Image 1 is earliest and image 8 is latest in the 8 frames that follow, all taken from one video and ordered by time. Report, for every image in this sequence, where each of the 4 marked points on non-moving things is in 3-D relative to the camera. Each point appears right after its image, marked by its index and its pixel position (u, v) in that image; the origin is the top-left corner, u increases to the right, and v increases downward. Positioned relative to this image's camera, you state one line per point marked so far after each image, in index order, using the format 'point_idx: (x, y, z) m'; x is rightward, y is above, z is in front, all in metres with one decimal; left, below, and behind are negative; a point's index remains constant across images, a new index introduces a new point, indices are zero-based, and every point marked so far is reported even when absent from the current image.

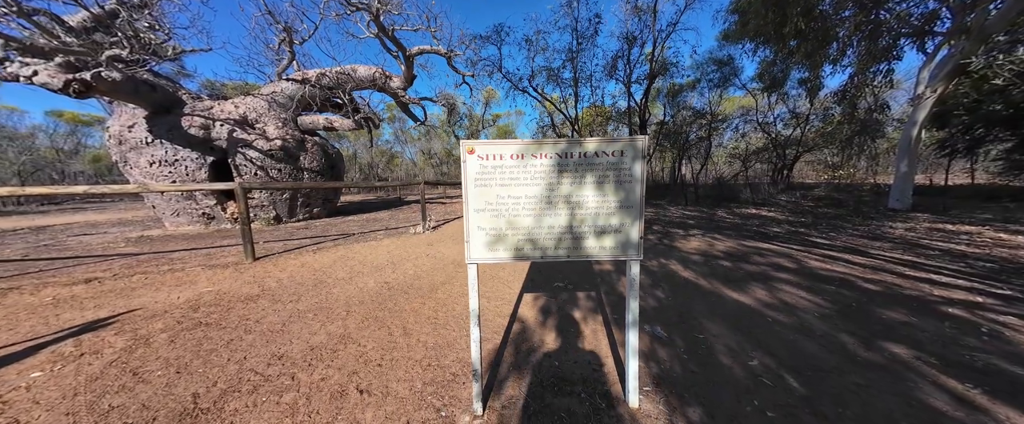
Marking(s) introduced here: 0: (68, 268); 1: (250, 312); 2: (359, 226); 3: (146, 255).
0: (-7.0, -0.9, +4.4) m
1: (-2.6, -1.0, +2.7) m
2: (-4.8, -0.4, +8.4) m
3: (-6.8, -0.8, +5.1) m
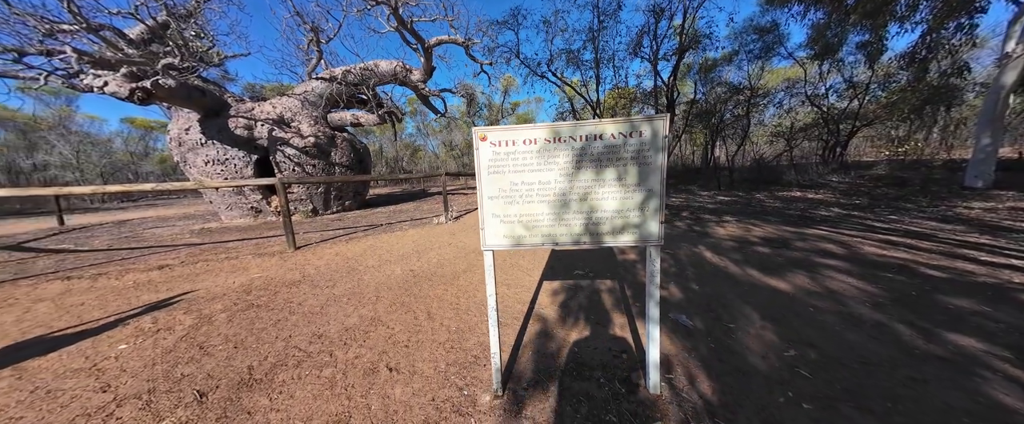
0: (-6.6, -0.8, +5.0) m
1: (-2.3, -1.0, +2.9) m
2: (-4.1, -0.1, +8.8) m
3: (-6.3, -0.7, +5.7) m
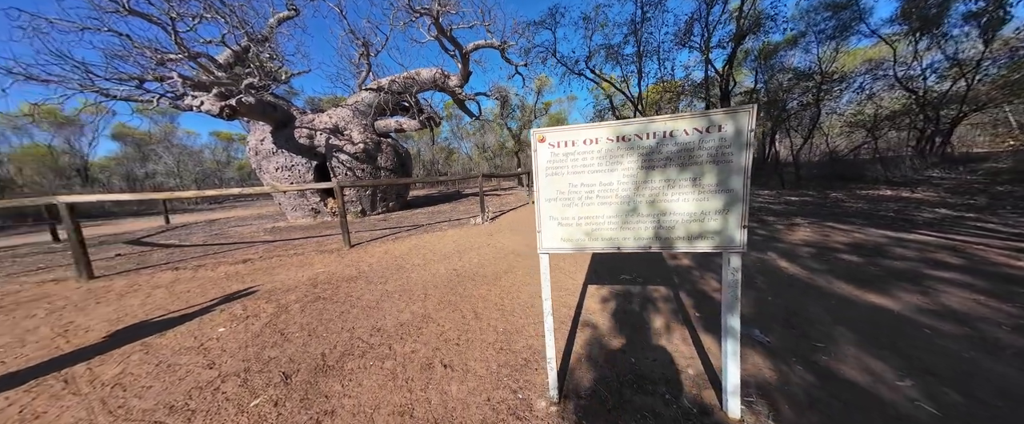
0: (-5.8, -0.8, +5.8) m
1: (-1.9, -1.0, +3.2) m
2: (-2.9, -0.2, +9.2) m
3: (-5.5, -0.7, +6.4) m
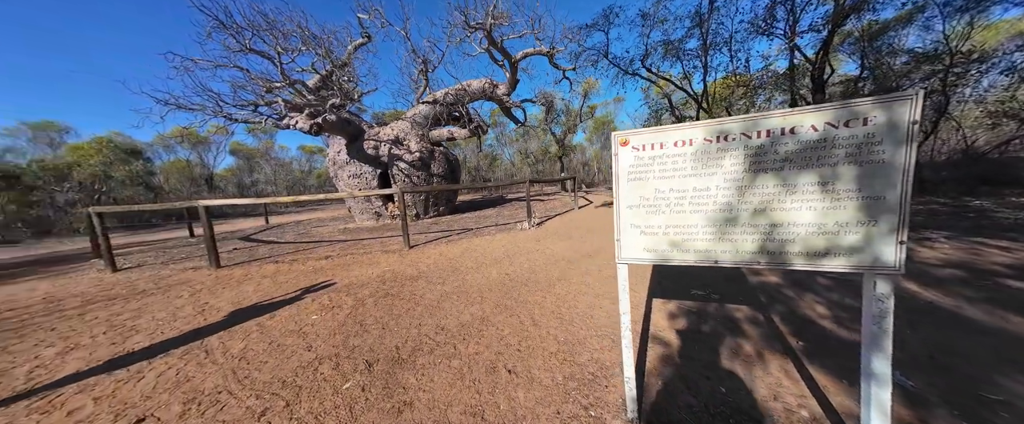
0: (-4.7, -0.9, +6.6) m
1: (-1.2, -1.0, +3.4) m
2: (-1.3, -0.3, +9.6) m
3: (-4.3, -0.8, +7.2) m
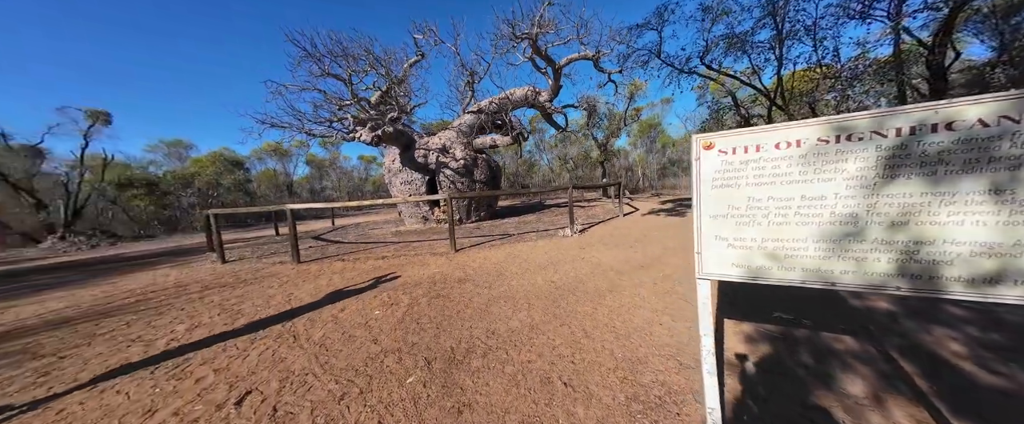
0: (-3.7, -1.0, +7.1) m
1: (-0.7, -1.1, +3.5) m
2: (+0.2, -0.6, +9.6) m
3: (-3.1, -0.9, +7.7) m
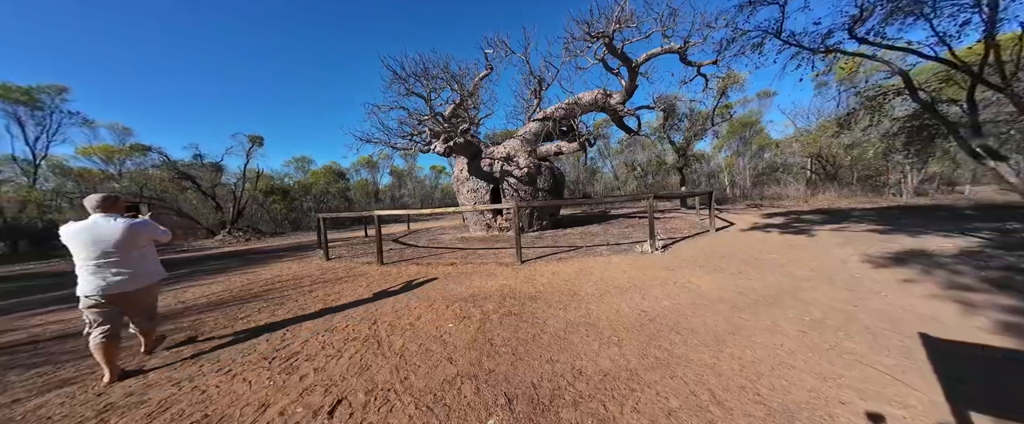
0: (-1.9, -1.2, +7.4) m
1: (+0.3, -1.2, +3.2) m
2: (+2.4, -0.9, +9.0) m
3: (-1.3, -1.1, +7.8) m
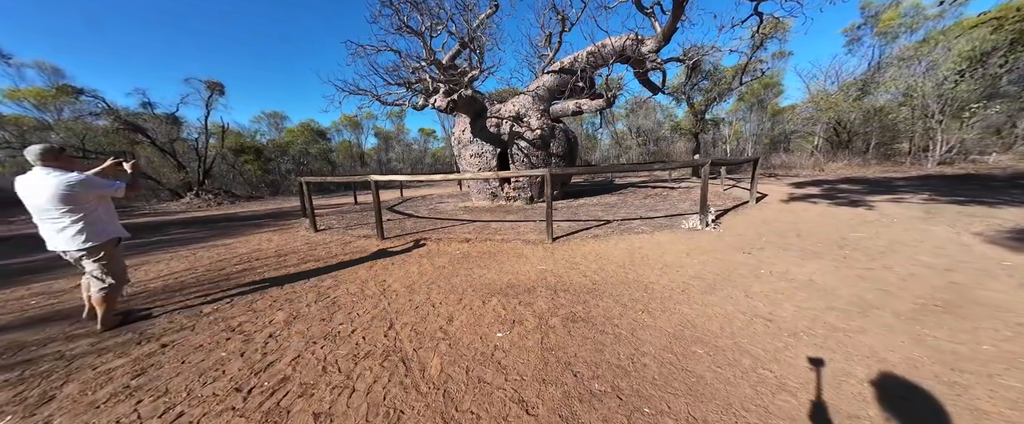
0: (-1.4, -0.4, +6.4) m
1: (+0.9, -1.0, +2.3) m
2: (+2.8, 0.0, +8.1) m
3: (-0.8, -0.3, +6.8) m
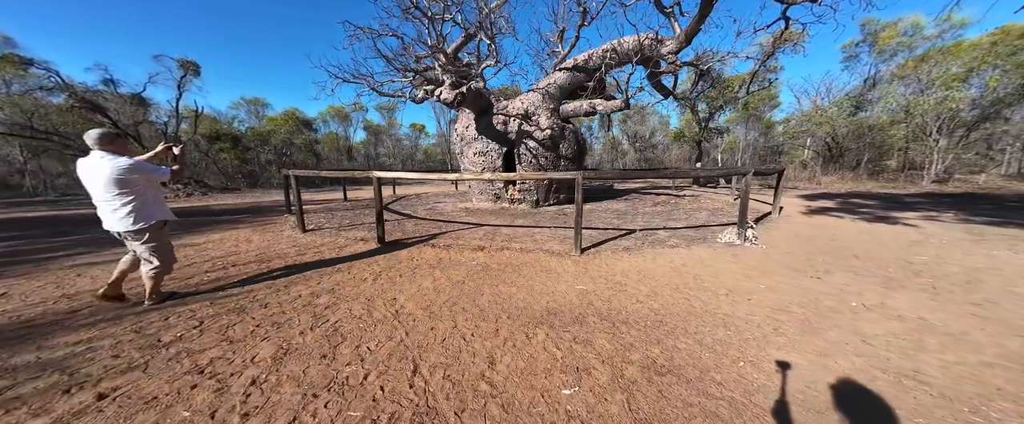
0: (-1.1, -0.5, +5.7) m
1: (+1.4, -1.1, +1.8) m
2: (+3.1, -0.2, +7.6) m
3: (-0.5, -0.4, +6.2) m
